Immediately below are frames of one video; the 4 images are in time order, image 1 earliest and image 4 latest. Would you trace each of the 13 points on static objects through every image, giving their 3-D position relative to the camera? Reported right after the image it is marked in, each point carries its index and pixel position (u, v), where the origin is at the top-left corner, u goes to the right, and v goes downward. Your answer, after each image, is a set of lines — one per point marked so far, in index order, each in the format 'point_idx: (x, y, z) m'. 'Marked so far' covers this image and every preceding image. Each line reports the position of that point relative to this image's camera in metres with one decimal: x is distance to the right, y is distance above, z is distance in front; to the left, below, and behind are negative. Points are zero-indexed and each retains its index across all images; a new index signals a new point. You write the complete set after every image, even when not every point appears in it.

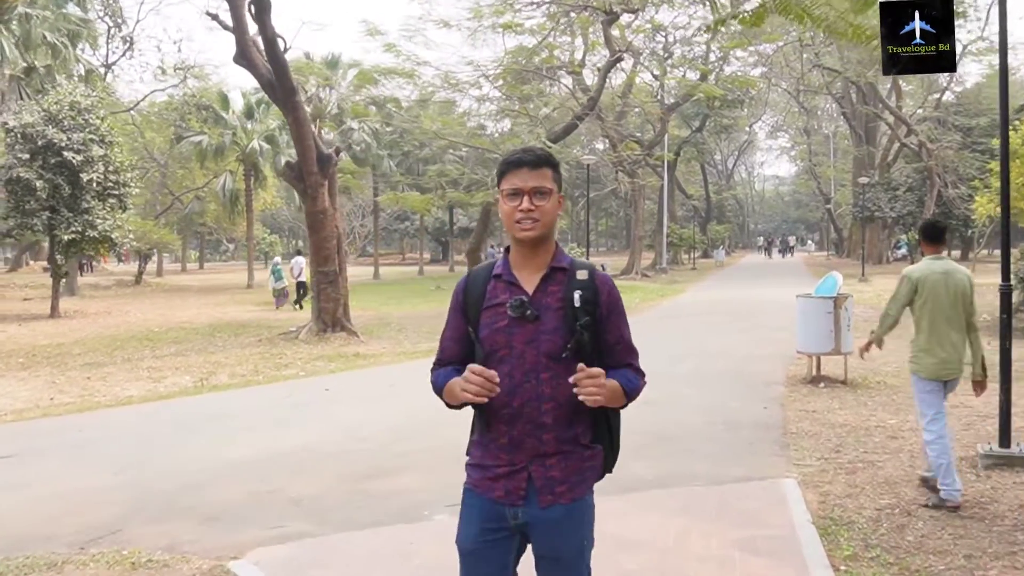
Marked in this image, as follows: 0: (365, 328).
0: (-2.6, -0.7, +17.3) m
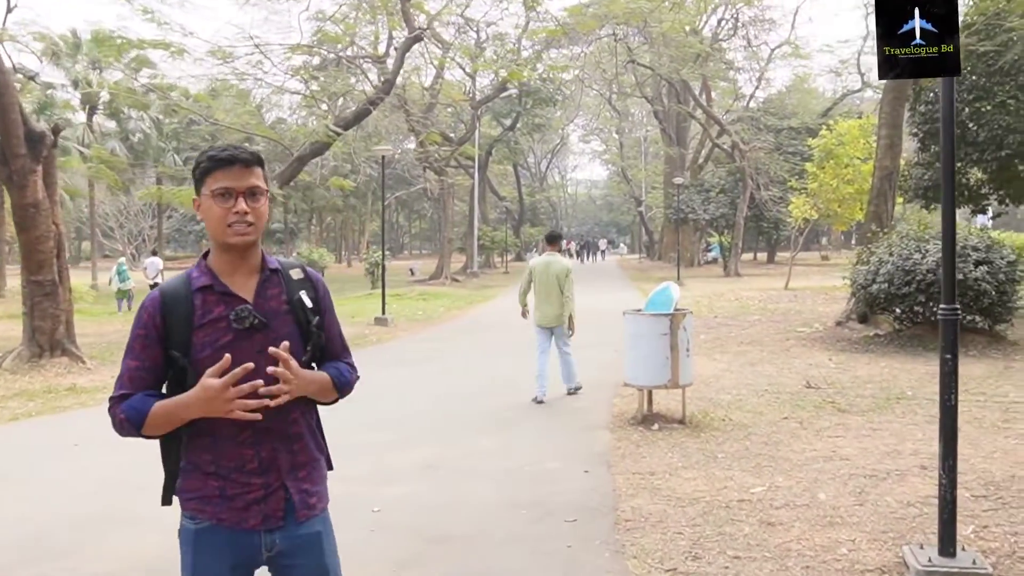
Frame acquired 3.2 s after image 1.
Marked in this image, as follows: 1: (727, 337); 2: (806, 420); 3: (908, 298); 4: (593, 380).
0: (-5.8, -0.9, +14.1) m
1: (+3.1, -0.7, +14.6) m
2: (+2.3, -1.1, +8.0) m
3: (+4.8, -0.1, +12.2) m
4: (+0.9, -0.9, +10.3) m
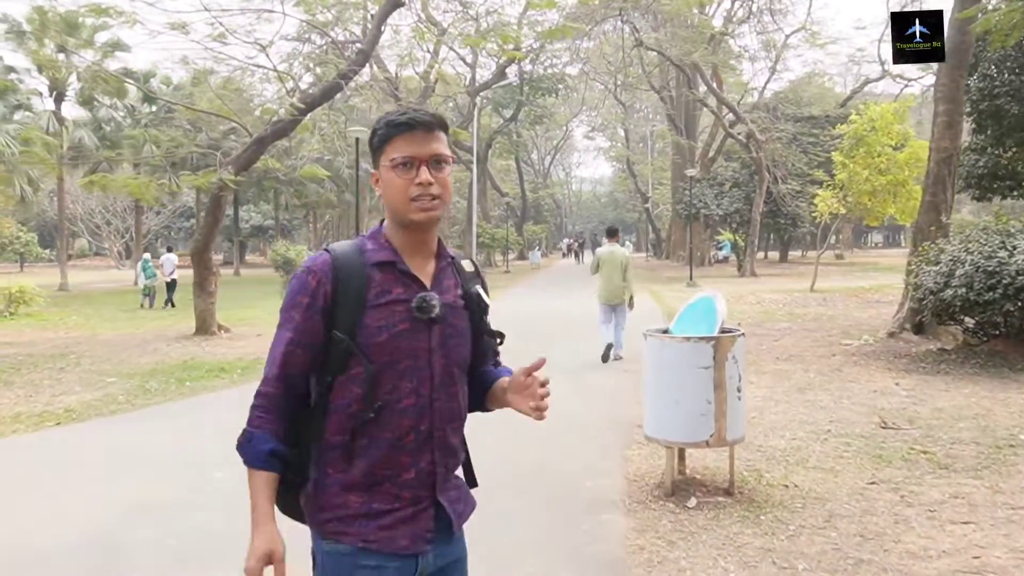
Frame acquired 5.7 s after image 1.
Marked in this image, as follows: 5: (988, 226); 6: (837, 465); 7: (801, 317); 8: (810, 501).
0: (-5.9, -0.9, +11.8) m
1: (+3.0, -0.8, +12.2) m
2: (+2.2, -1.1, +5.6) m
3: (+4.7, -0.2, +9.8) m
4: (+0.7, -1.0, +7.9) m
5: (+5.1, +0.7, +10.7) m
6: (+2.0, -1.1, +6.2) m
7: (+4.8, -0.5, +16.6) m
8: (+1.6, -1.1, +5.3) m
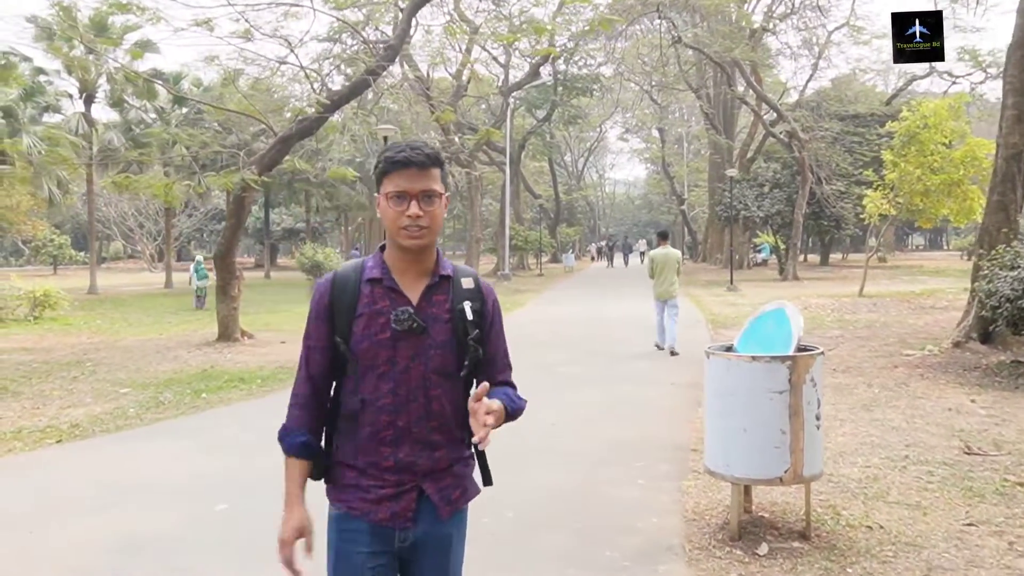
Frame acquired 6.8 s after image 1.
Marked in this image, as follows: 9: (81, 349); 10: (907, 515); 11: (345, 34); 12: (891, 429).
0: (-5.5, -1.0, +11.3) m
1: (+3.4, -0.8, +11.4) m
2: (+2.4, -1.2, +4.8) m
3: (+5.0, -0.2, +8.9) m
4: (+1.0, -1.0, +7.2) m
5: (+5.4, +0.6, +9.9) m
6: (+2.2, -1.1, +5.4) m
7: (+5.3, -0.6, +15.7) m
8: (+1.7, -1.2, +4.5) m
9: (-6.3, -0.9, +14.9) m
10: (+2.0, -1.1, +5.1) m
11: (-2.9, +4.4, +17.3) m
12: (+2.8, -1.0, +7.4) m
